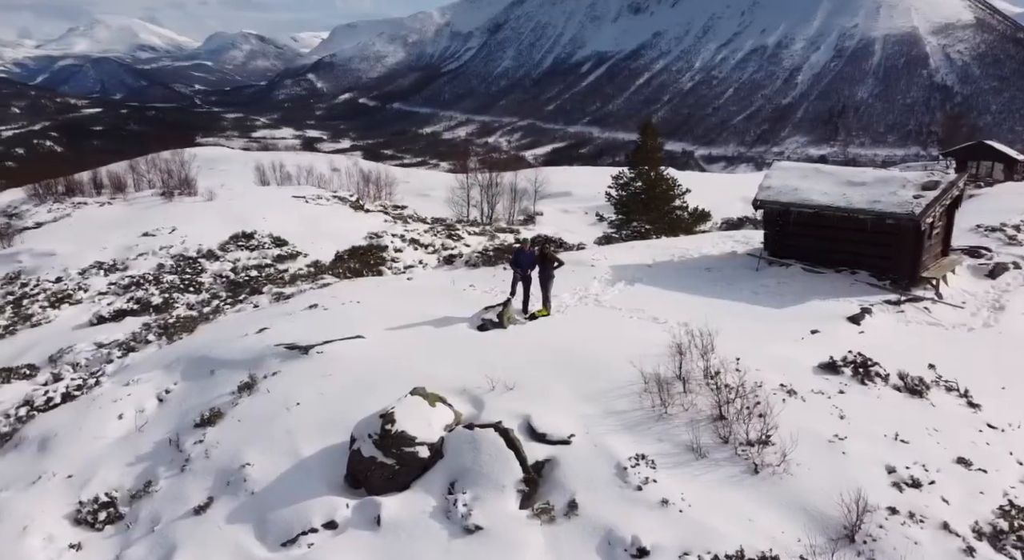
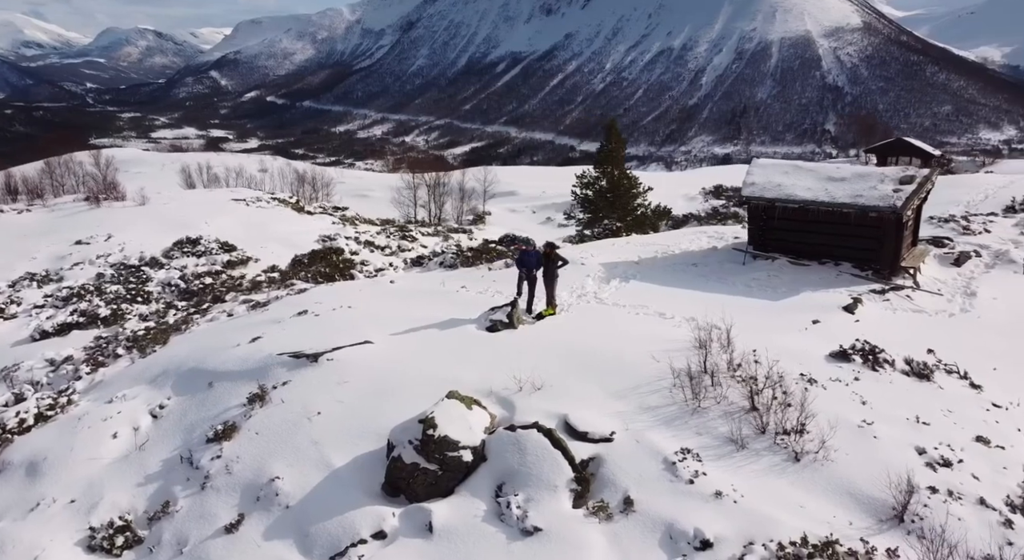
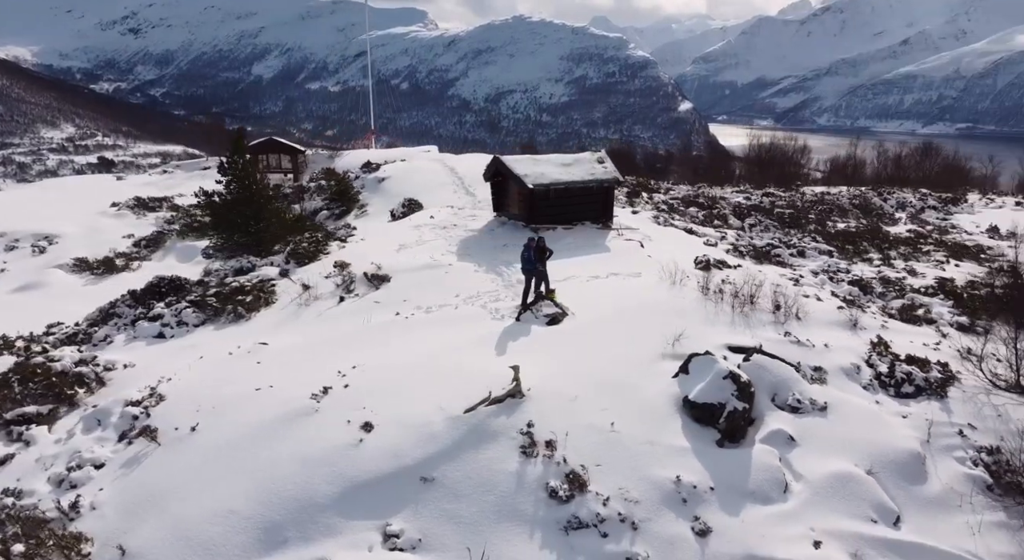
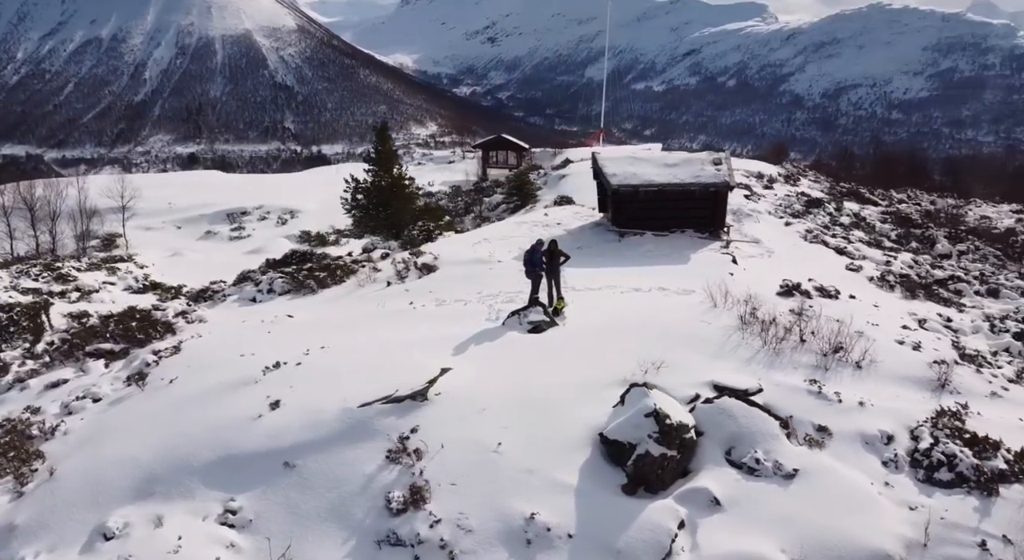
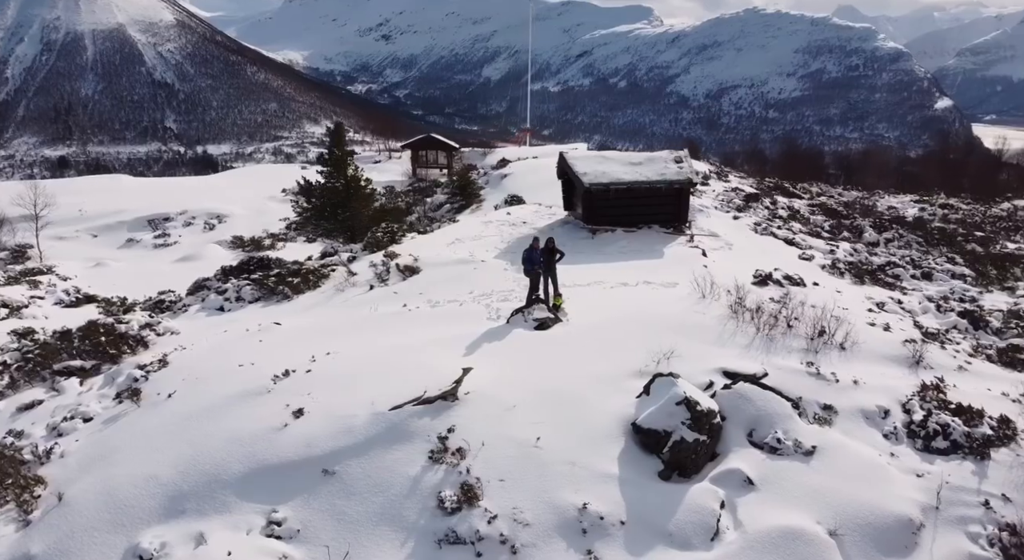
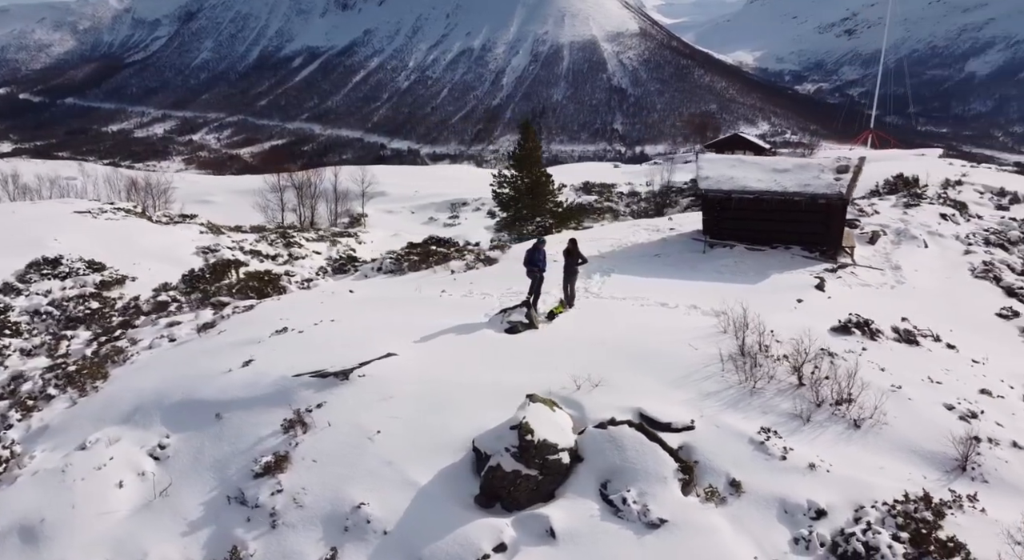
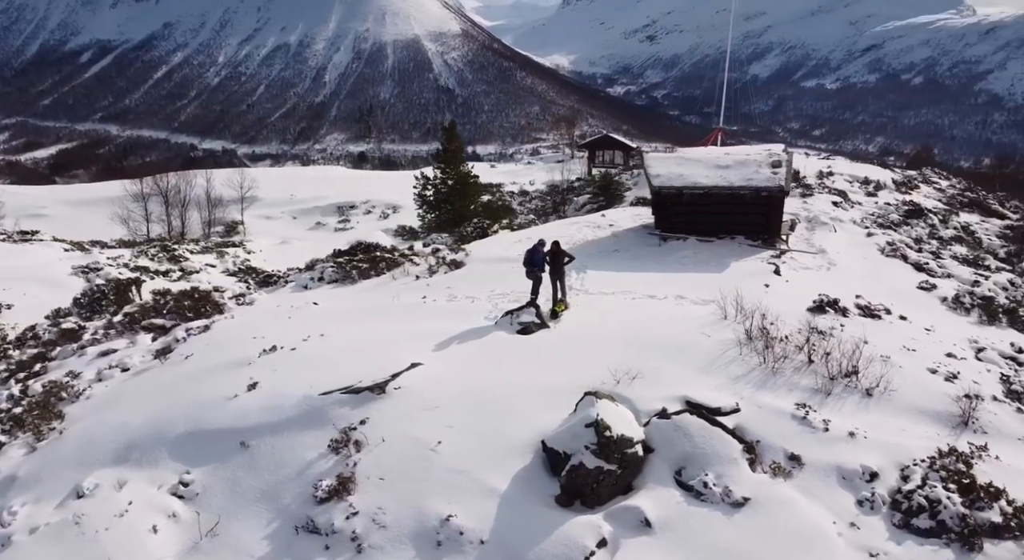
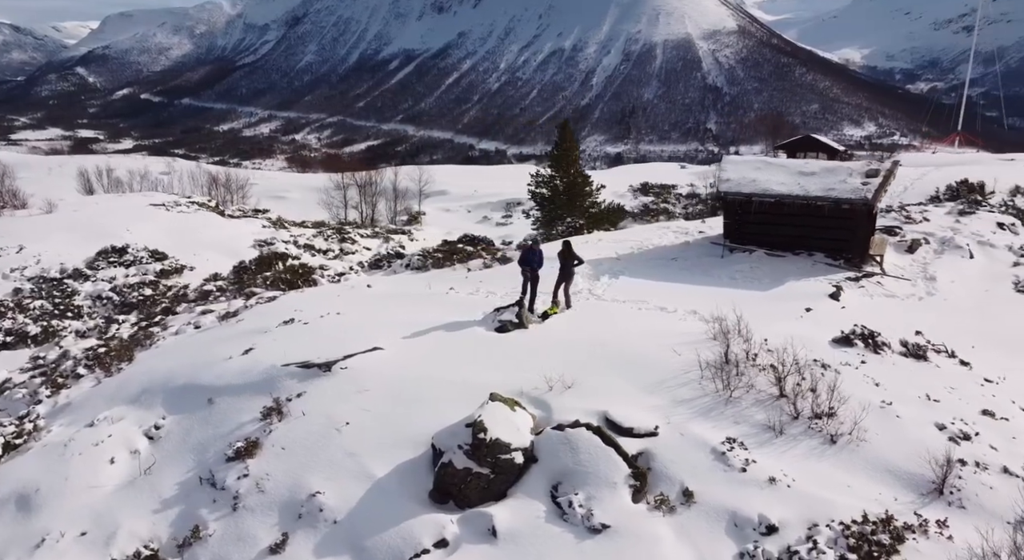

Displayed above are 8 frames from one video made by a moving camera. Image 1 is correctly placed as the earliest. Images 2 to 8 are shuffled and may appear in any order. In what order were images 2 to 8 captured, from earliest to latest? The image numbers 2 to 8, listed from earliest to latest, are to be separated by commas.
2, 8, 6, 7, 4, 5, 3
